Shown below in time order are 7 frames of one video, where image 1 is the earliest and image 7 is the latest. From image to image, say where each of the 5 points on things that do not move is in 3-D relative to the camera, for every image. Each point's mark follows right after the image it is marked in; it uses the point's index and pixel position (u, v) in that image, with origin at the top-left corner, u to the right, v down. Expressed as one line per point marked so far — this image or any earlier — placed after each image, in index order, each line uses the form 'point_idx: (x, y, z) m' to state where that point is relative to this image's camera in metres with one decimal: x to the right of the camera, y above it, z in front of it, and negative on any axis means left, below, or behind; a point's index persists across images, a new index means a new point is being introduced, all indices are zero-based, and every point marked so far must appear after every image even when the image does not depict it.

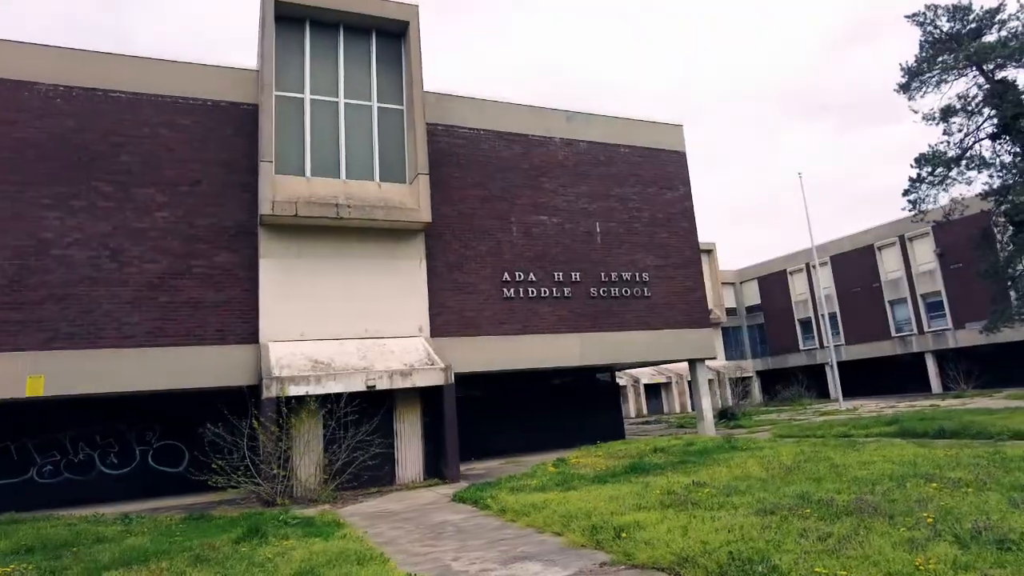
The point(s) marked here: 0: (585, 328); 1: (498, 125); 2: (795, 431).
0: (+2.3, -1.2, +19.8) m
1: (-0.5, +5.2, +20.0) m
2: (+8.9, -4.5, +19.8) m
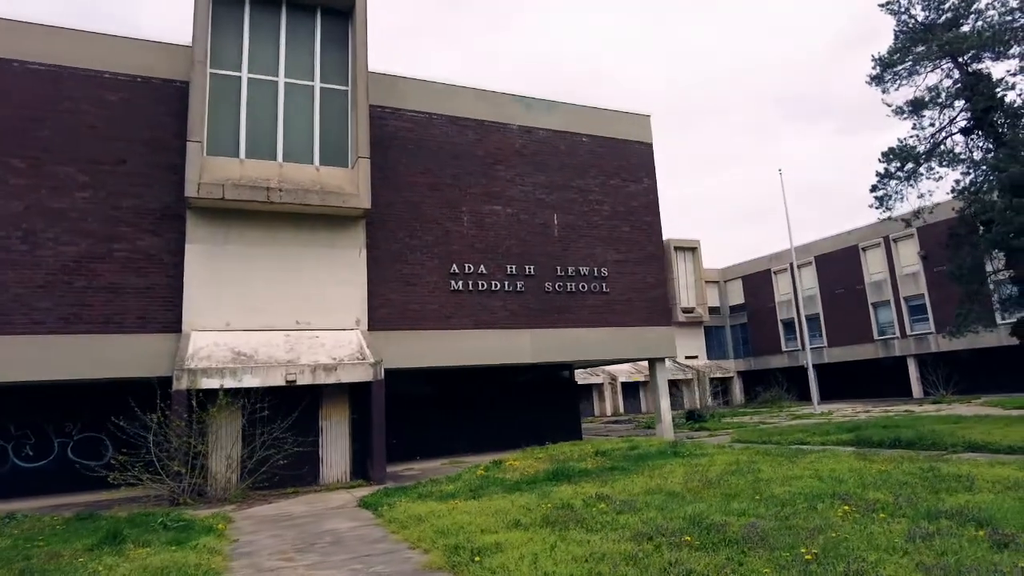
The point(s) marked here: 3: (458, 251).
0: (+0.8, -1.0, +18.9) m
1: (-1.9, +5.4, +19.1) m
2: (+7.3, -4.4, +19.0) m
3: (-1.6, +1.1, +18.3) m
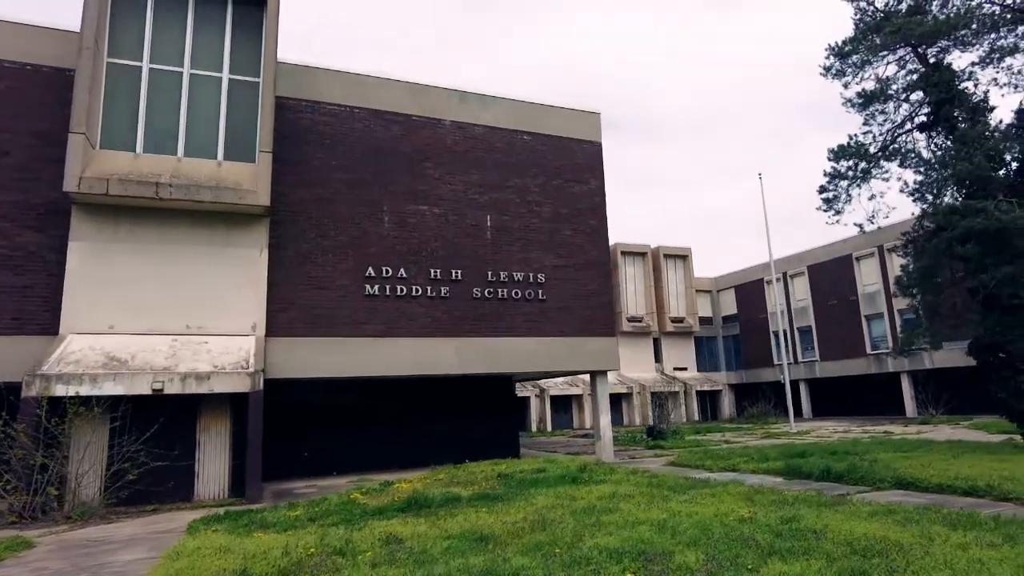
0: (-1.4, -1.2, +17.7) m
1: (-3.9, +5.3, +18.0) m
2: (+5.0, -4.7, +17.5) m
3: (-3.7, +1.0, +17.2) m
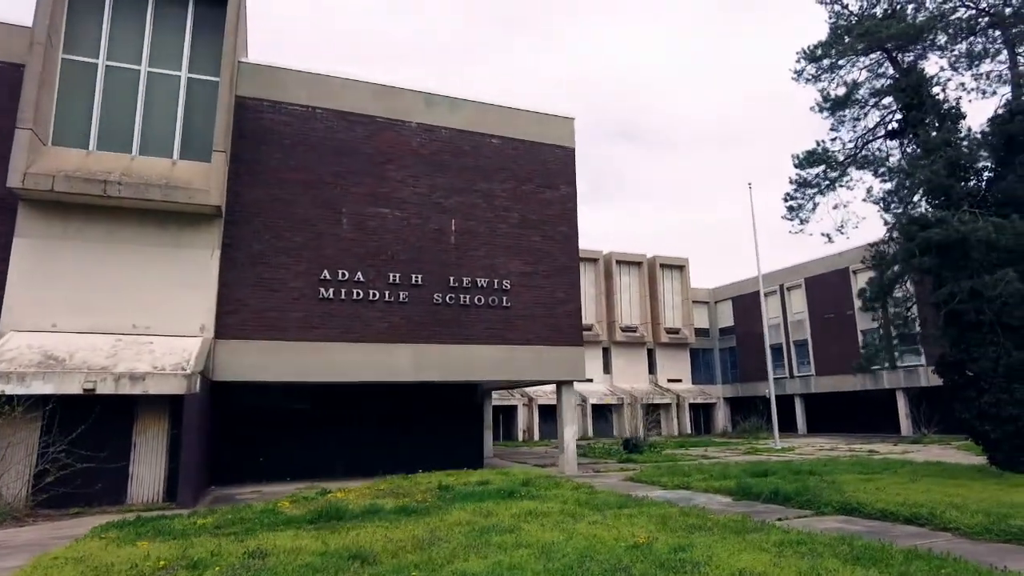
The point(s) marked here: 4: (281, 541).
0: (-2.5, -1.4, +17.3) m
1: (-4.9, +5.2, +17.8) m
2: (+3.9, -5.0, +16.9) m
3: (-4.8, +0.9, +16.9) m
4: (-2.9, -3.2, +7.9) m
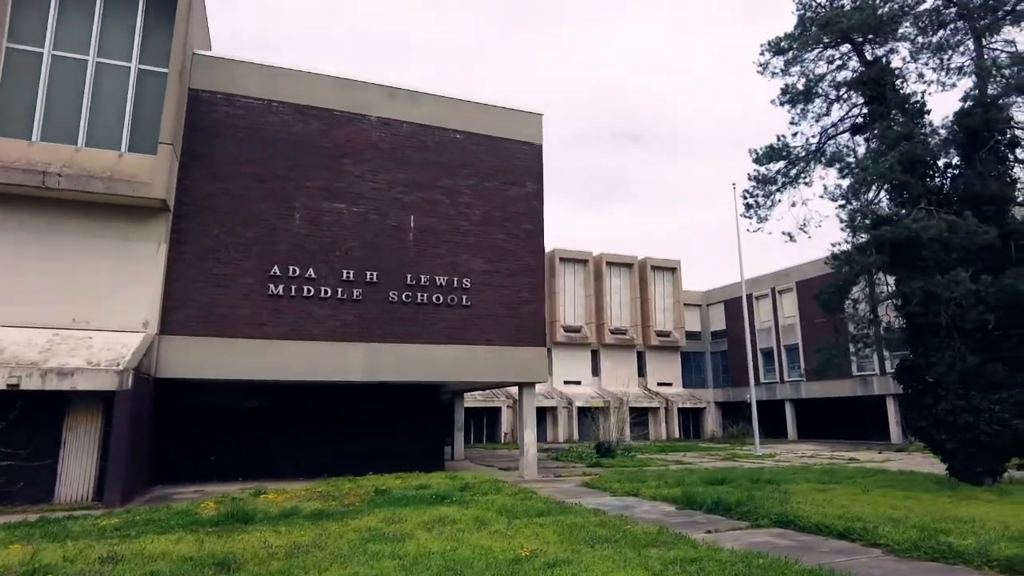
0: (-3.7, -1.3, +16.9) m
1: (-6.0, +5.3, +17.4) m
2: (+2.7, -5.0, +16.4) m
3: (-6.0, +1.0, +16.5) m
4: (-4.2, -3.1, +7.5) m
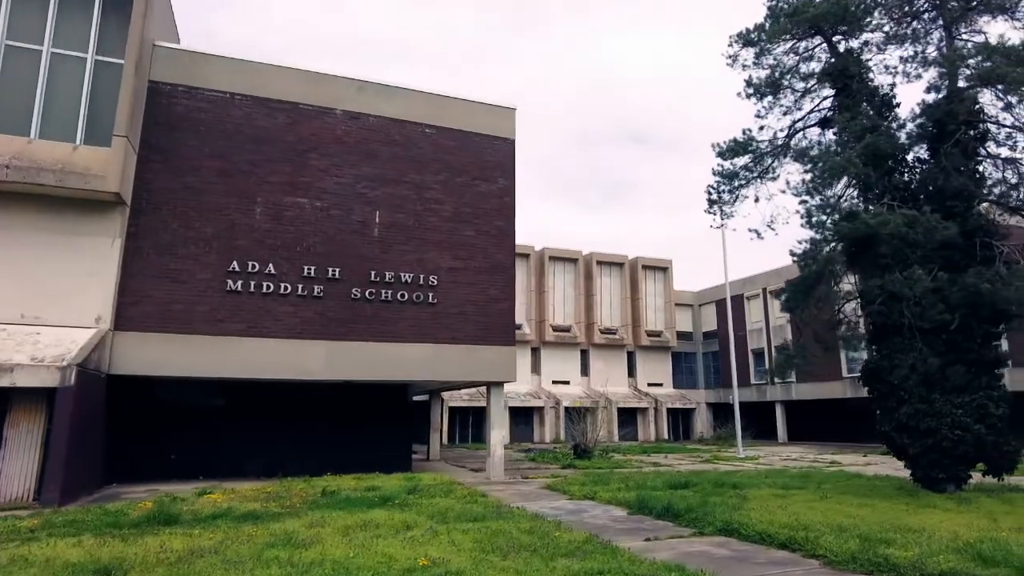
0: (-4.6, -1.2, +16.6) m
1: (-6.9, +5.4, +17.1) m
2: (+1.7, -4.9, +16.0) m
3: (-6.9, +1.1, +16.2) m
4: (-5.2, -3.0, +7.1) m
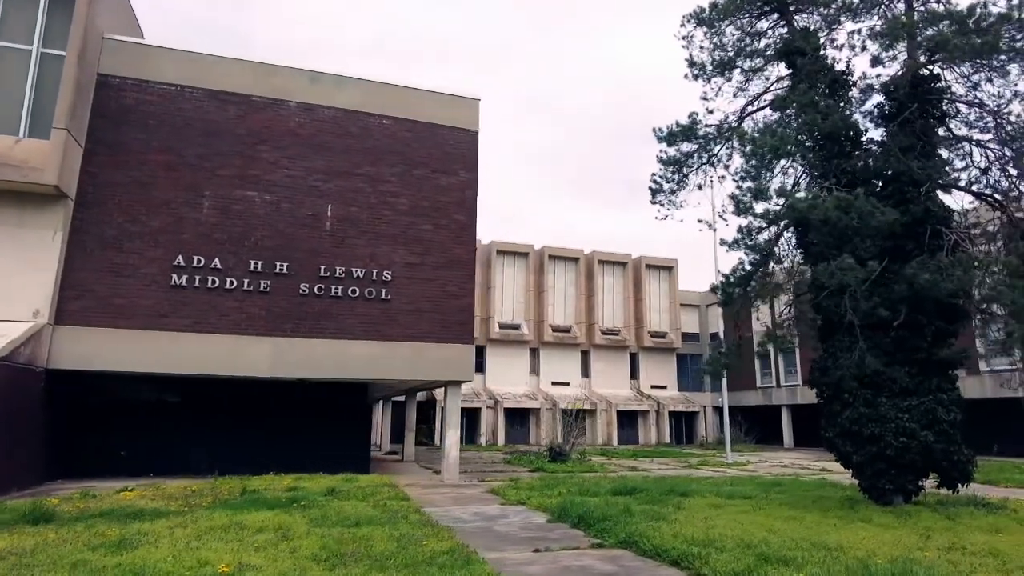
0: (-5.8, -1.1, +16.2) m
1: (-8.1, +5.5, +16.8) m
2: (+0.4, -4.8, +15.3) m
3: (-8.1, +1.2, +15.9) m
4: (-7.0, -2.8, +6.8) m
